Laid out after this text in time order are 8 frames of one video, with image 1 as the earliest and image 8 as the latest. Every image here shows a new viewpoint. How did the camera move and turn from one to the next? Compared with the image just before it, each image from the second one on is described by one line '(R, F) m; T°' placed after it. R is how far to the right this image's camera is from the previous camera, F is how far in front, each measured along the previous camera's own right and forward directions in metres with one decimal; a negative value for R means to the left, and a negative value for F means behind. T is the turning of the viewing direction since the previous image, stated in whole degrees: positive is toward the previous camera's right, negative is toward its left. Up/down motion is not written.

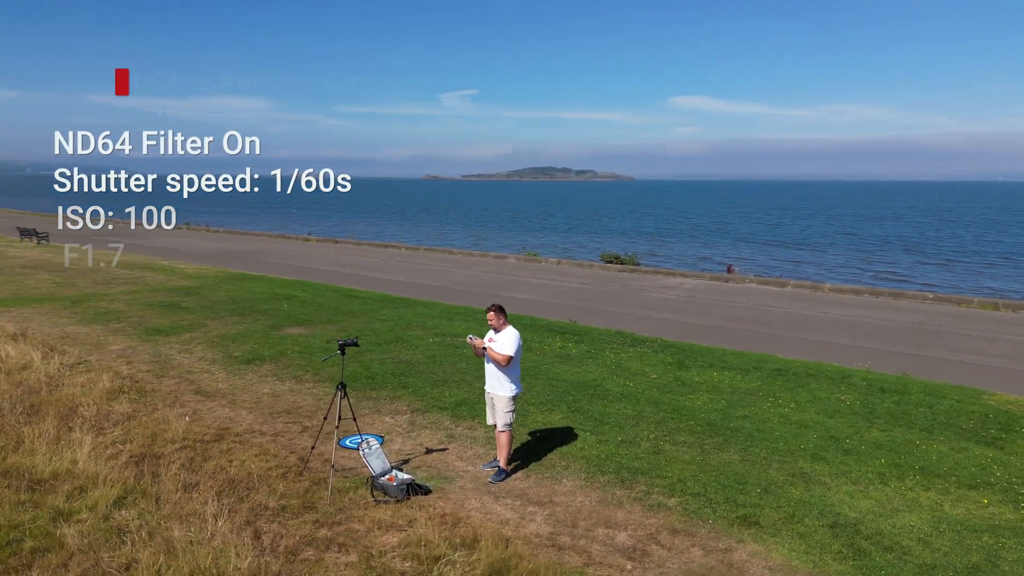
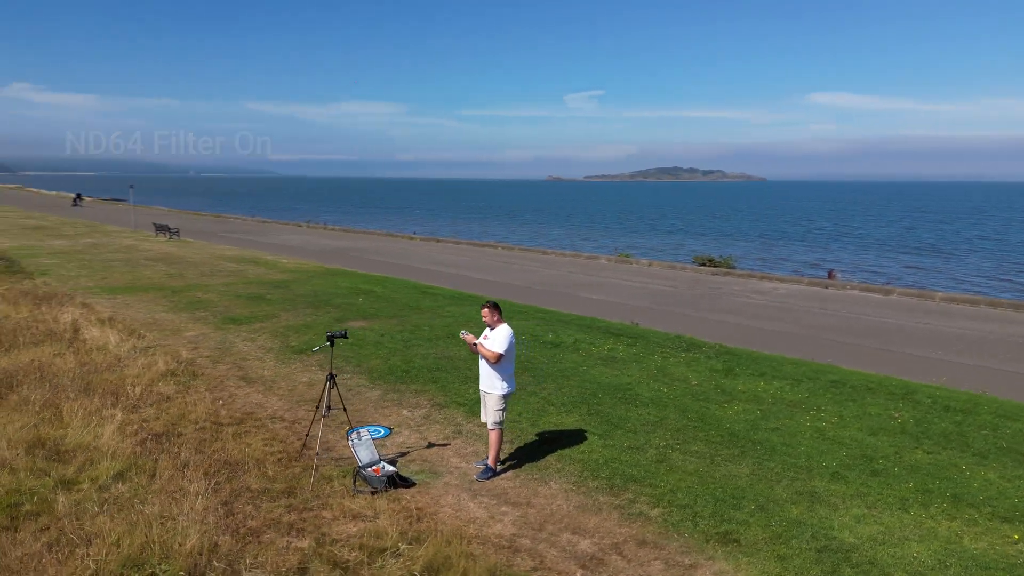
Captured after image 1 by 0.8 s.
(+1.1, +0.2) m; -9°
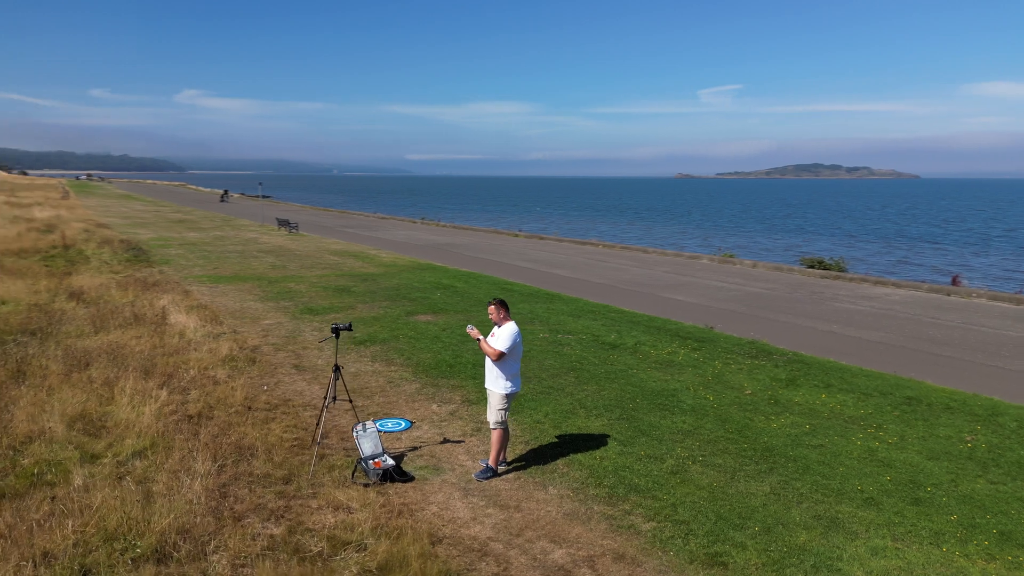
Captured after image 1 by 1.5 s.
(+1.0, +0.2) m; -9°
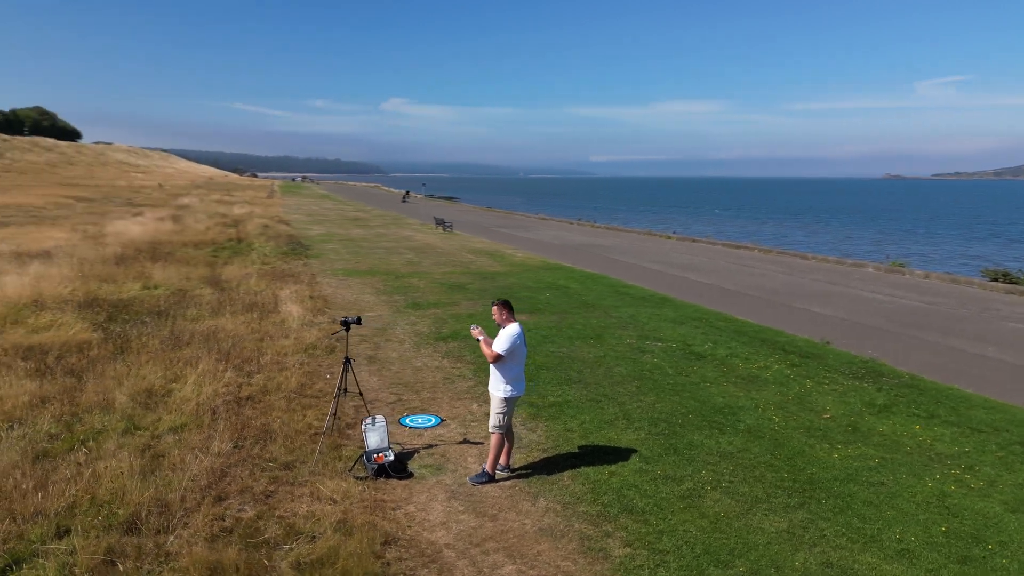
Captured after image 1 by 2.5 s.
(+1.4, +0.4) m; -14°
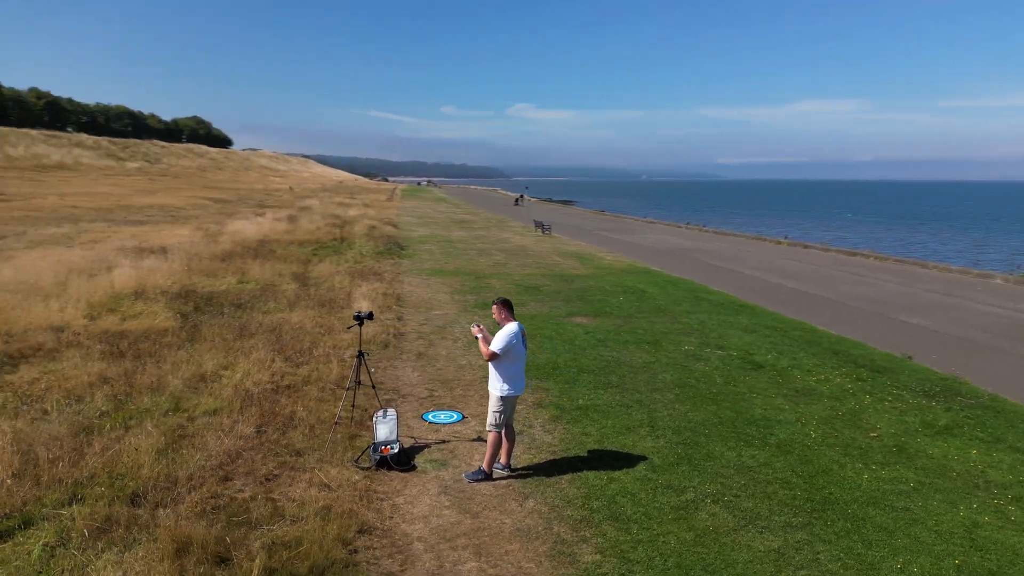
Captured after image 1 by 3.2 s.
(+0.9, +0.1) m; -9°
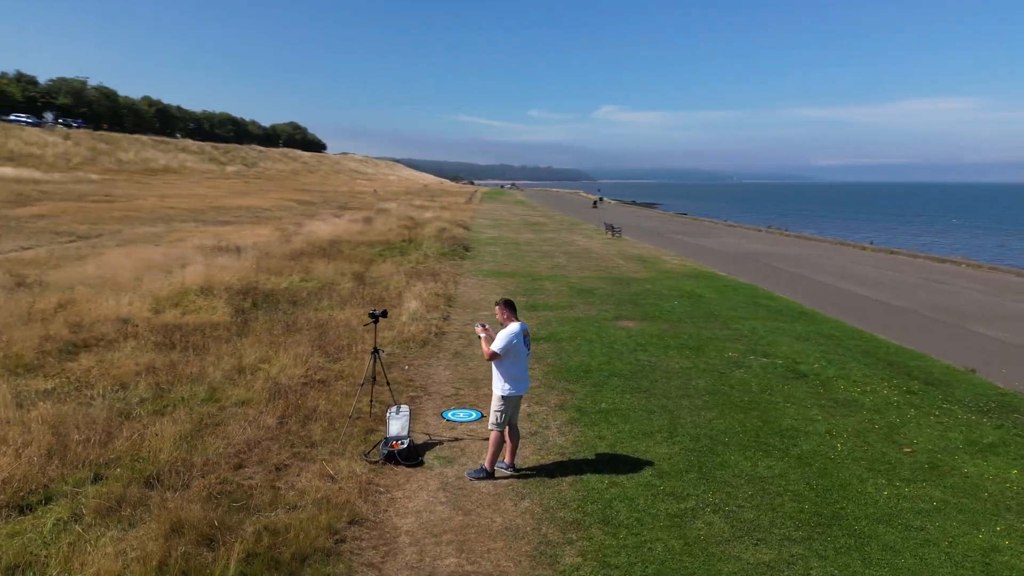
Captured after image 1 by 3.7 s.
(+0.6, 0.0) m; -6°
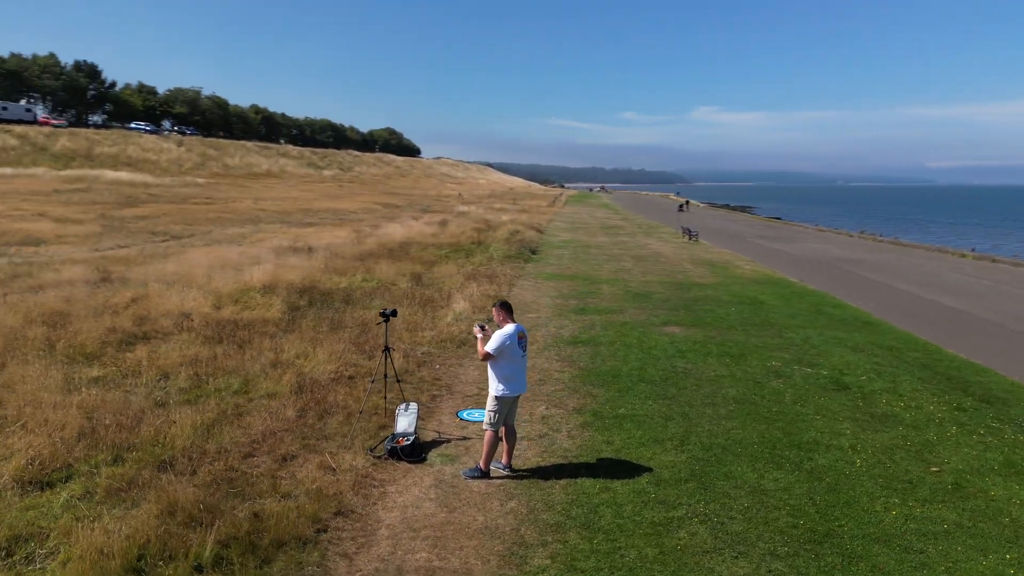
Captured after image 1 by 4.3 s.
(+0.7, 0.0) m; -7°
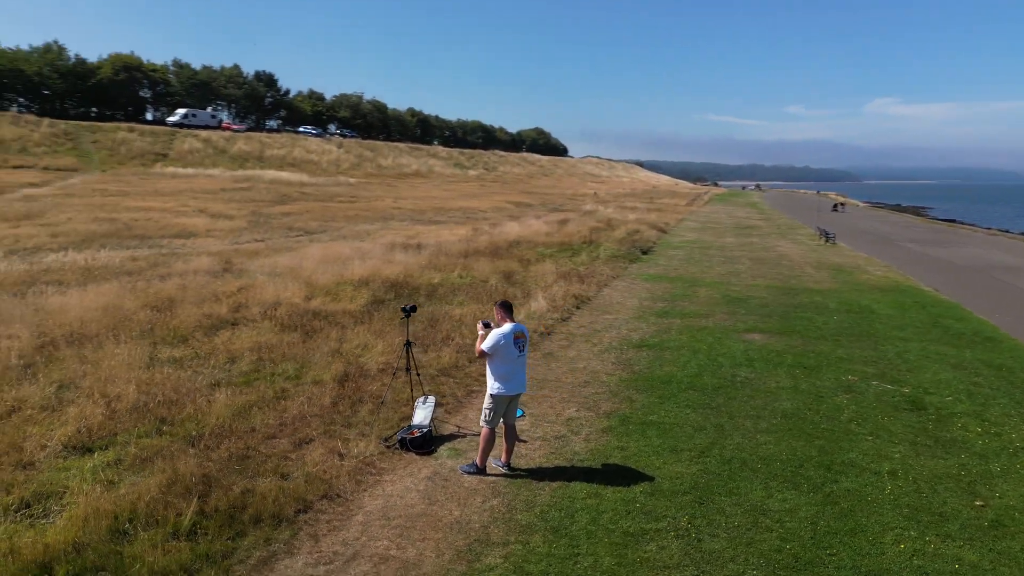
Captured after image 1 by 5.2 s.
(+1.2, +0.1) m; -11°
